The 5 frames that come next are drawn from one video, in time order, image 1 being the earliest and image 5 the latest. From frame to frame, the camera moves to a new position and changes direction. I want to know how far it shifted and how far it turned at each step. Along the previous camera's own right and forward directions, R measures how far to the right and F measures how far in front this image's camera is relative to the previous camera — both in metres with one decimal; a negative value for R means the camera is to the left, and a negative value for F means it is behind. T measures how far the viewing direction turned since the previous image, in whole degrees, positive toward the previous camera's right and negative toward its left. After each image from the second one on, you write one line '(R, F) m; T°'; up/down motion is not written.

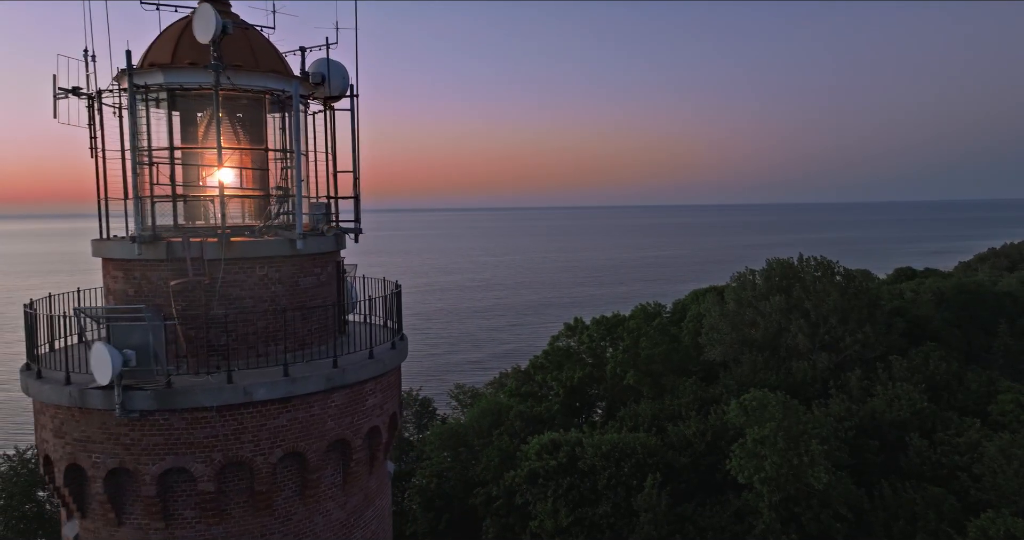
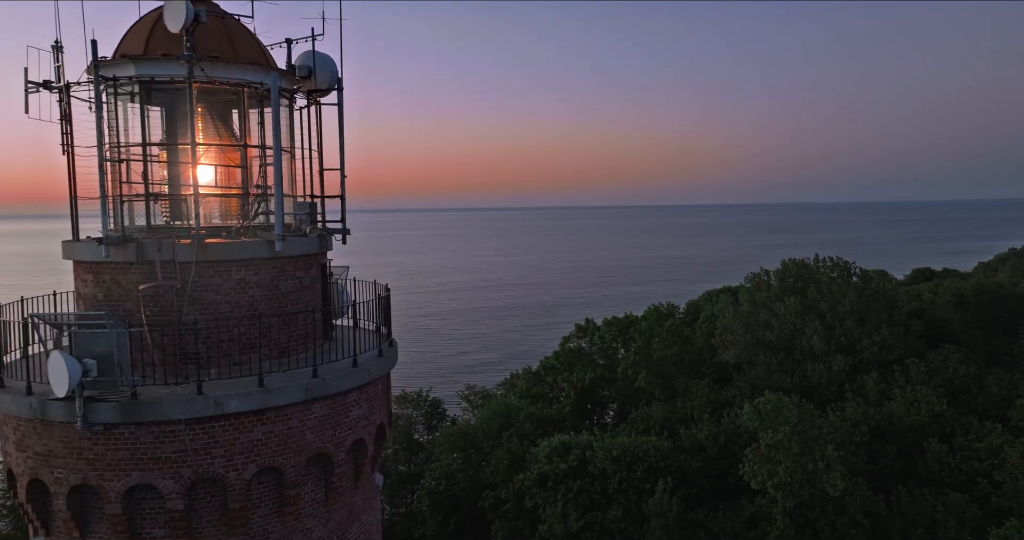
(+0.1, +0.3) m; -1°
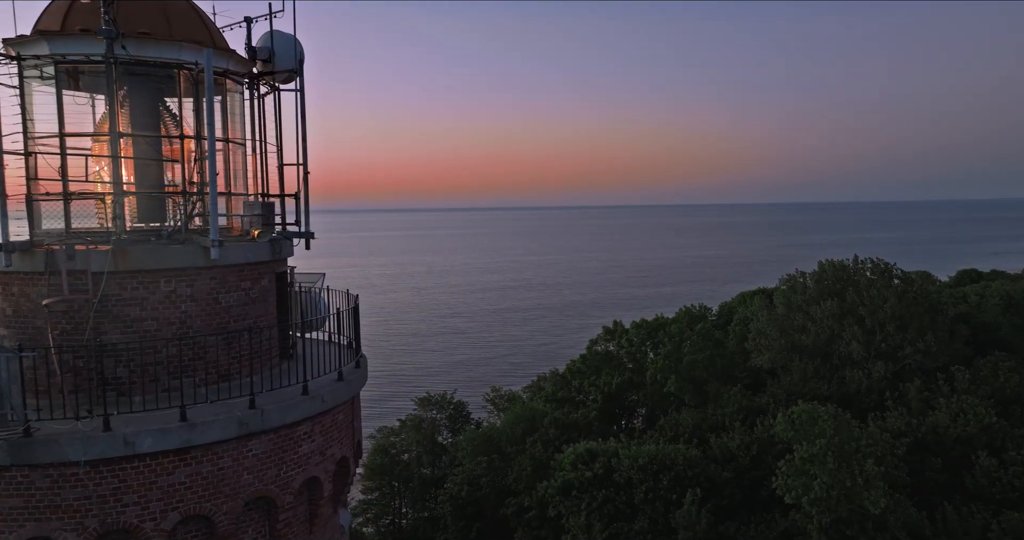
(+0.3, +0.6) m; -3°
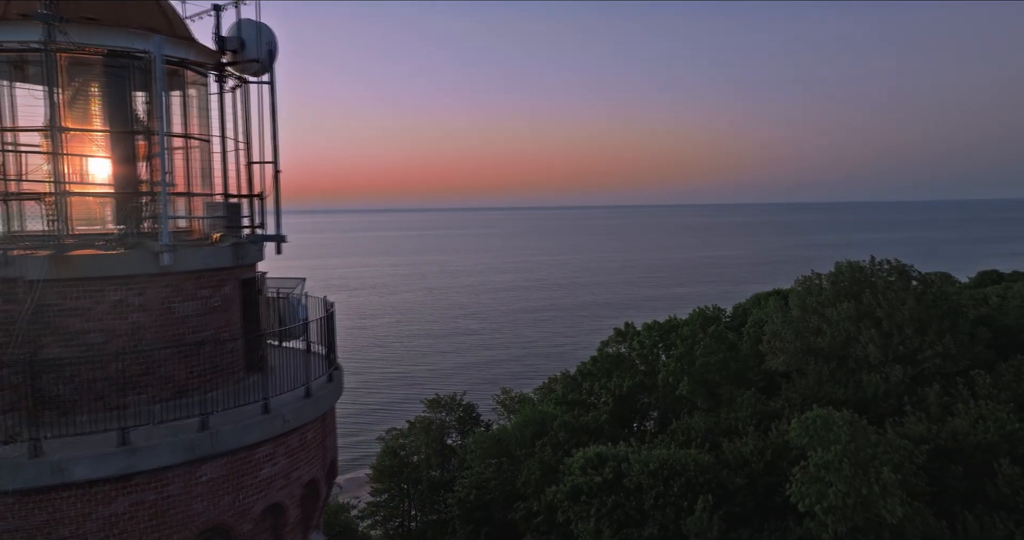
(+0.2, +0.3) m; -1°
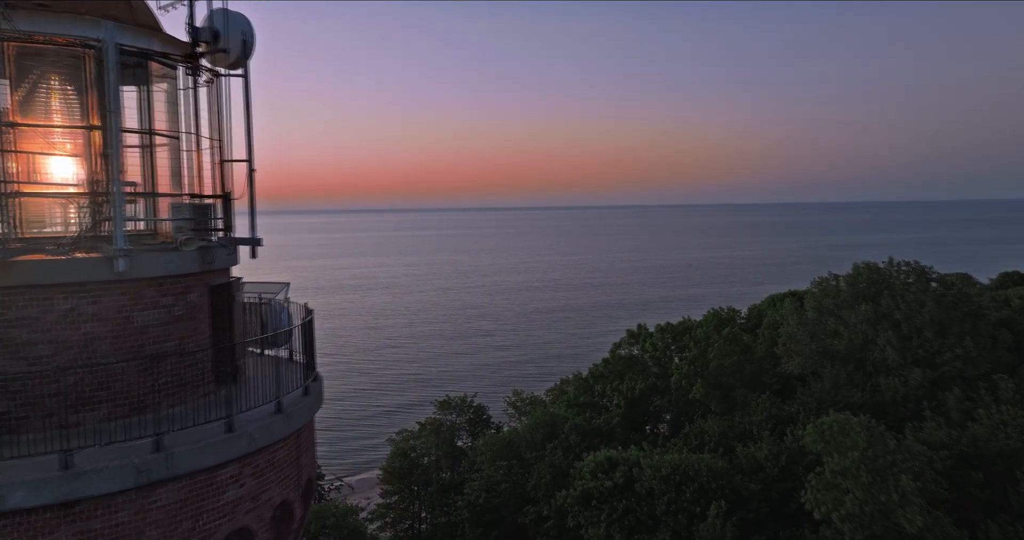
(+0.1, +0.3) m; -1°
